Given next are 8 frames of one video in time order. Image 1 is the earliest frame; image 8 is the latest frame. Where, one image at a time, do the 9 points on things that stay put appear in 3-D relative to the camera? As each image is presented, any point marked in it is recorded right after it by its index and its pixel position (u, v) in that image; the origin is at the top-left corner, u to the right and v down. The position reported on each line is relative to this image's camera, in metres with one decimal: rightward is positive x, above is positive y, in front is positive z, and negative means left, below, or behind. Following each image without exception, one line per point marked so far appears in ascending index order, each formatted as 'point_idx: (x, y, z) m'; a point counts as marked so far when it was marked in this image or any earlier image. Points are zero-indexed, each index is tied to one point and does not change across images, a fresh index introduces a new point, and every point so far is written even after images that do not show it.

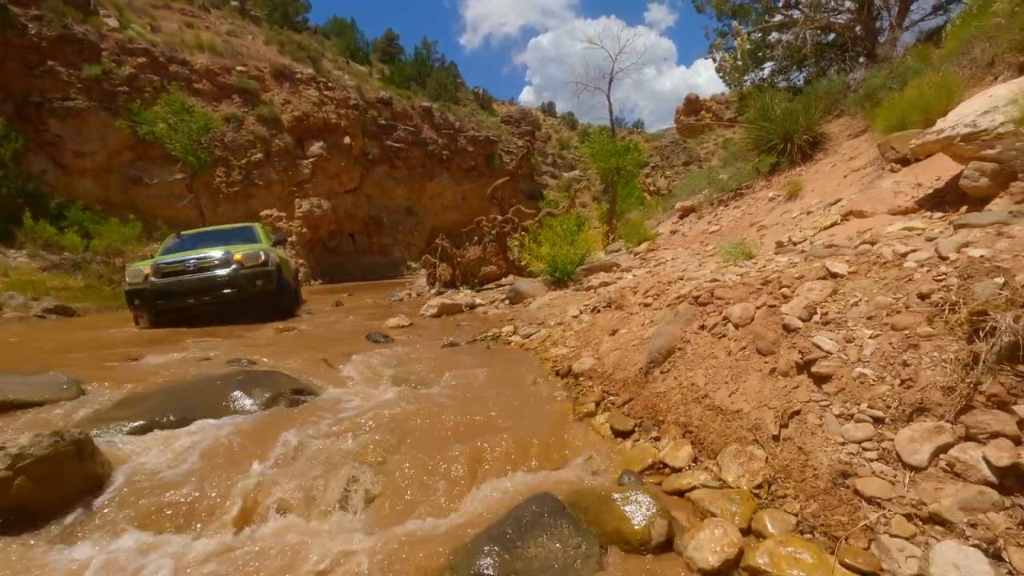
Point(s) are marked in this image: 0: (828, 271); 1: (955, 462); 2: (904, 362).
0: (+2.0, +0.1, +3.4) m
1: (+1.6, -0.6, +2.0) m
2: (+1.8, -0.3, +2.4) m
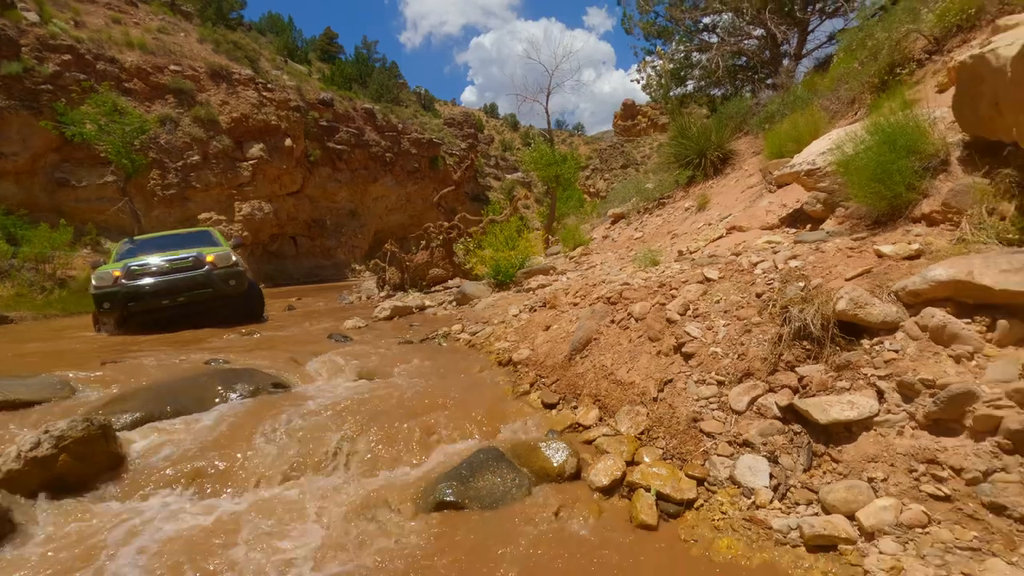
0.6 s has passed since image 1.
0: (+1.6, +0.1, +4.4) m
1: (+1.4, -0.7, +3.0) m
2: (+1.5, -0.3, +3.4) m
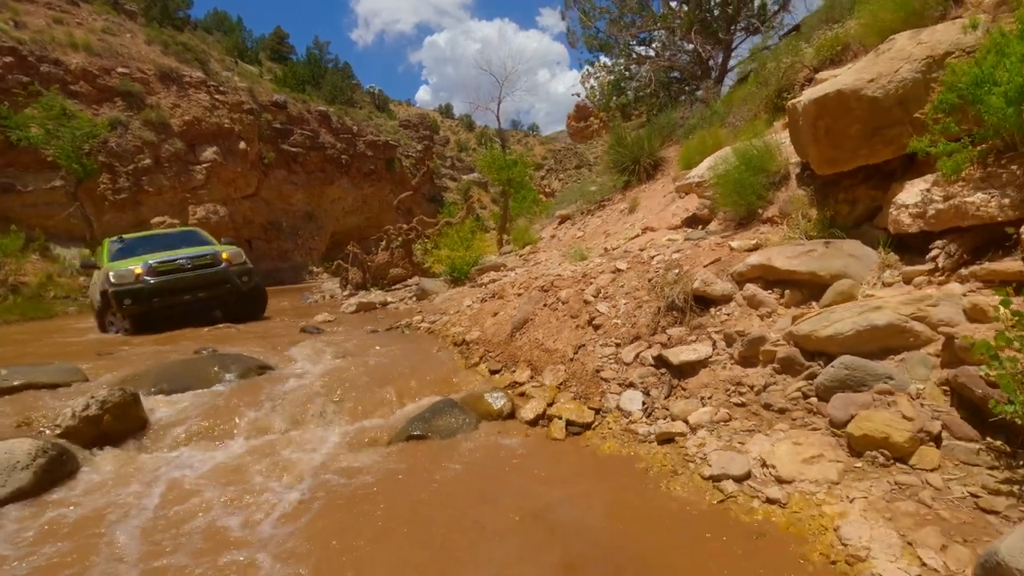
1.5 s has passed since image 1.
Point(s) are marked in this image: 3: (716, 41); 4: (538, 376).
0: (+1.1, +0.2, +5.6) m
1: (+1.0, -0.5, +4.1) m
2: (+1.1, -0.2, +4.6) m
3: (+6.2, +7.5, +16.2) m
4: (+0.2, -0.8, +4.7) m
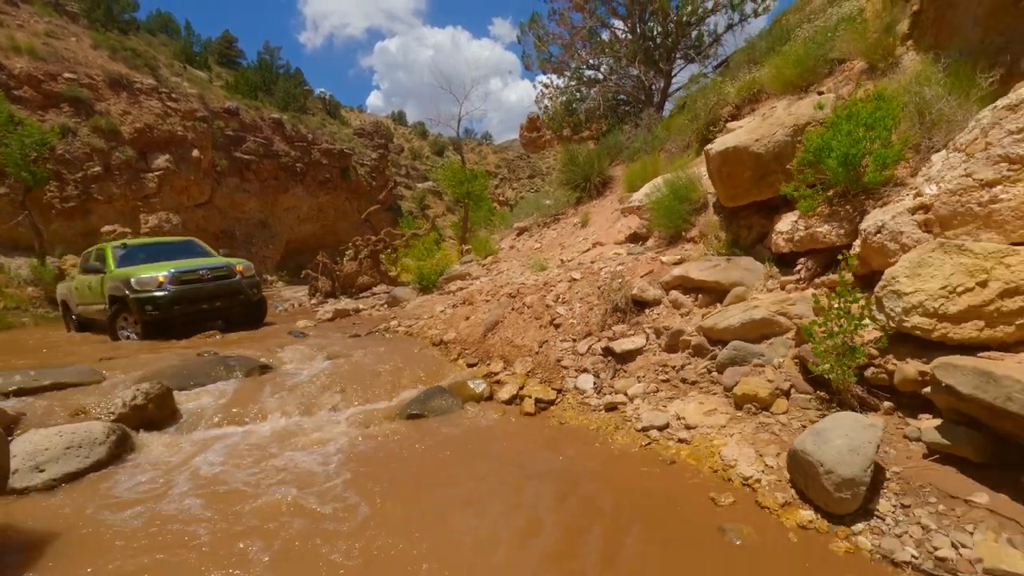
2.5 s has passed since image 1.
0: (+0.7, +0.1, +6.7) m
1: (+0.8, -0.6, +5.2) m
2: (+0.8, -0.3, +5.7) m
3: (+4.8, +7.3, +17.8) m
4: (0.0, -0.8, +5.7) m
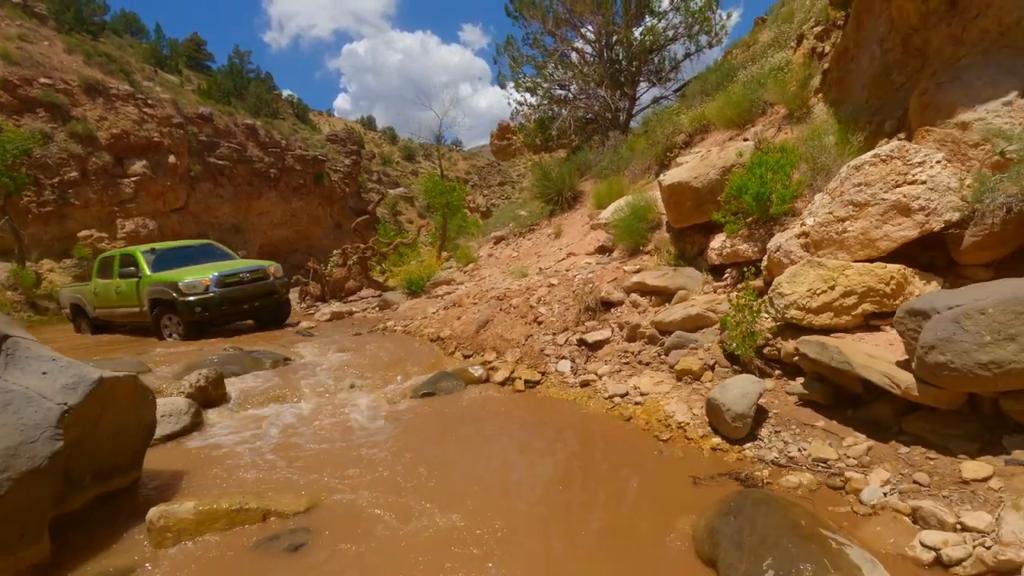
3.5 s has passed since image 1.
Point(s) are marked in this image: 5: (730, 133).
0: (+0.6, +0.1, +8.0) m
1: (+0.7, -0.6, +6.5) m
2: (+0.7, -0.3, +7.0) m
3: (+4.0, +7.1, +19.4) m
4: (-0.1, -0.9, +7.0) m
5: (+3.8, +2.7, +9.4) m
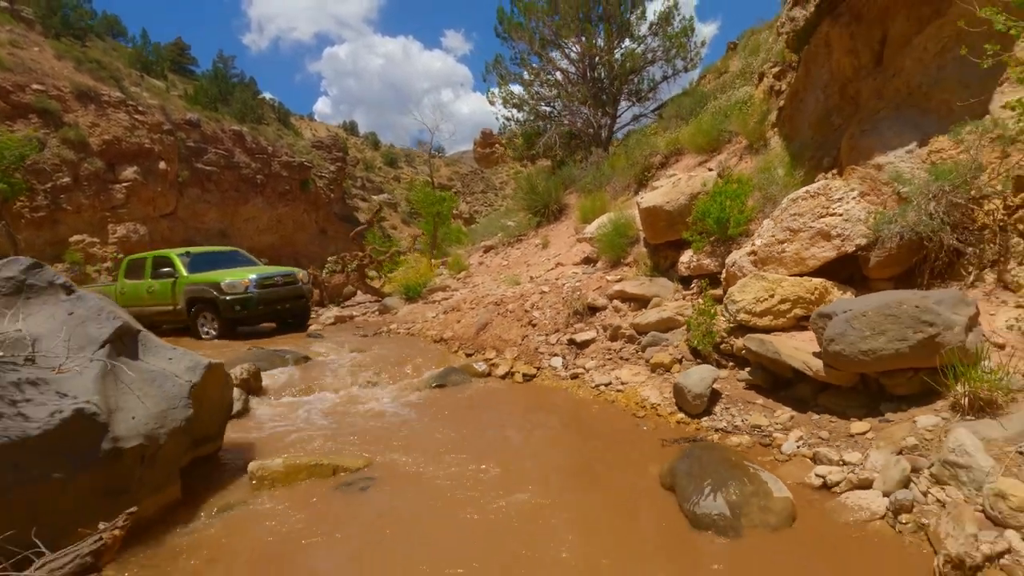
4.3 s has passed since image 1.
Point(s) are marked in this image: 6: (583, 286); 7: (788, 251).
0: (+0.5, 0.0, +9.1) m
1: (+0.7, -0.7, +7.6) m
2: (+0.7, -0.4, +8.1) m
3: (+3.6, +6.8, +20.6) m
4: (-0.2, -1.0, +8.0) m
5: (+3.7, +2.6, +10.6) m
6: (+1.1, 0.0, +8.5) m
7: (+2.8, +0.4, +5.5) m
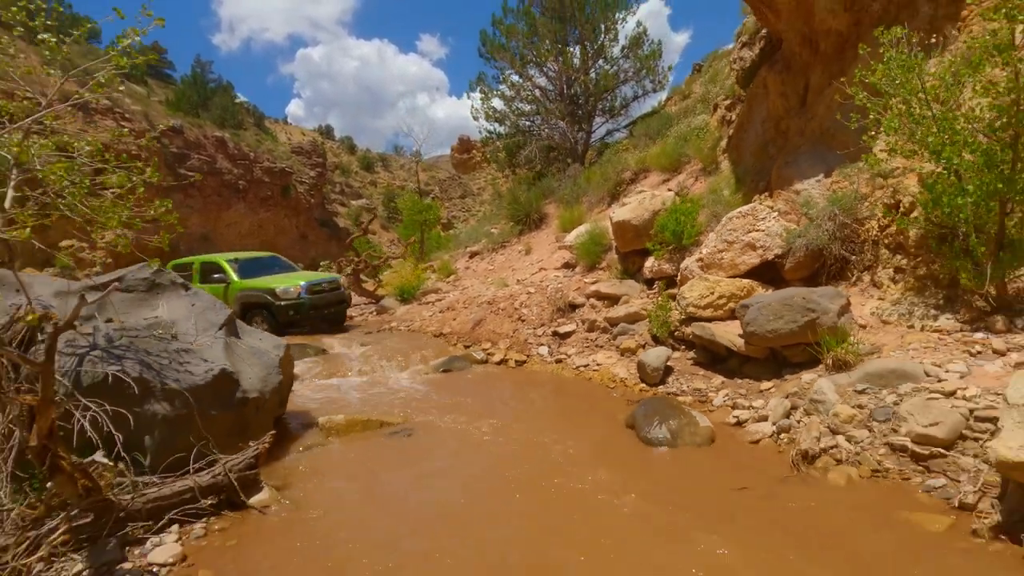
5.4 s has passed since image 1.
0: (+0.3, -0.1, +10.5) m
1: (+0.6, -0.7, +9.0) m
2: (+0.5, -0.5, +9.5) m
3: (+2.8, +6.7, +22.3) m
4: (-0.3, -1.0, +9.4) m
5: (+3.5, +2.6, +12.2) m
6: (+1.0, 0.0, +10.0) m
7: (+2.8, +0.4, +7.0) m
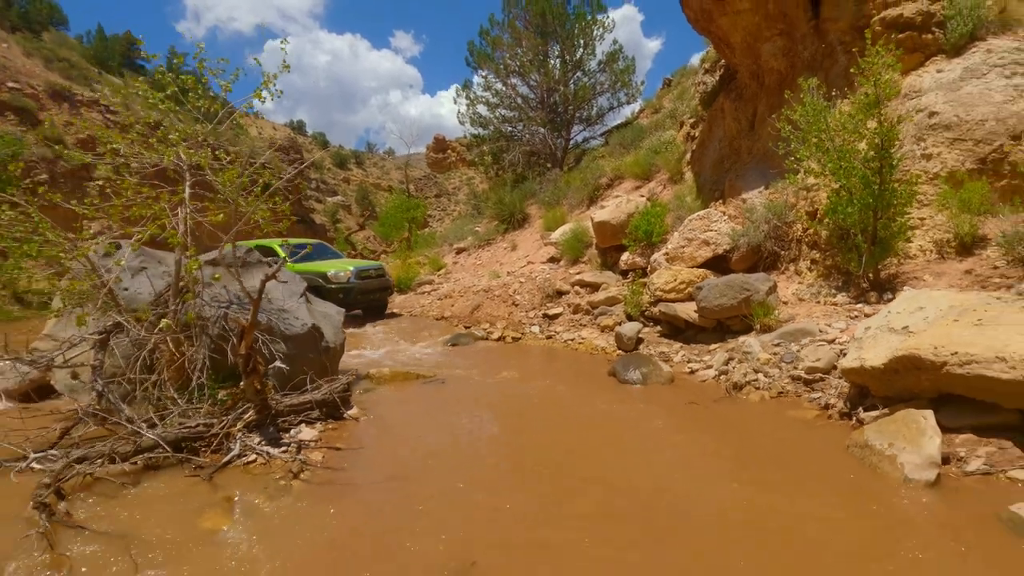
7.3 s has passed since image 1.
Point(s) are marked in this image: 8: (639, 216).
0: (+0.2, +0.2, +12.1) m
1: (+0.5, -0.5, +10.6) m
2: (+0.4, -0.2, +11.1) m
3: (+2.2, +6.9, +24.0) m
4: (-0.4, -0.8, +10.9) m
5: (+3.3, +2.7, +14.0) m
6: (+0.9, +0.2, +11.6) m
7: (+2.9, +0.6, +8.8) m
8: (+2.5, +1.4, +10.5) m
